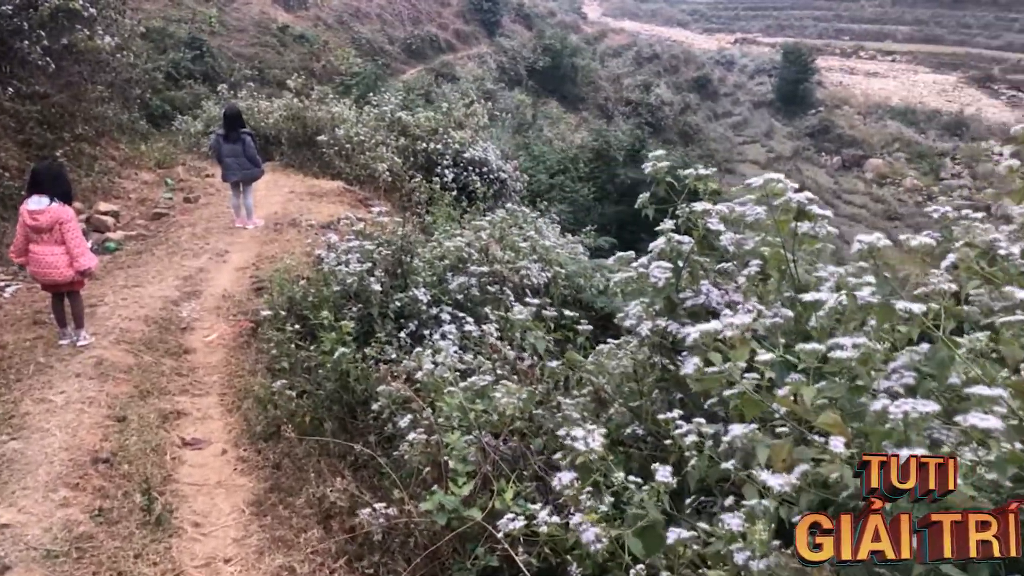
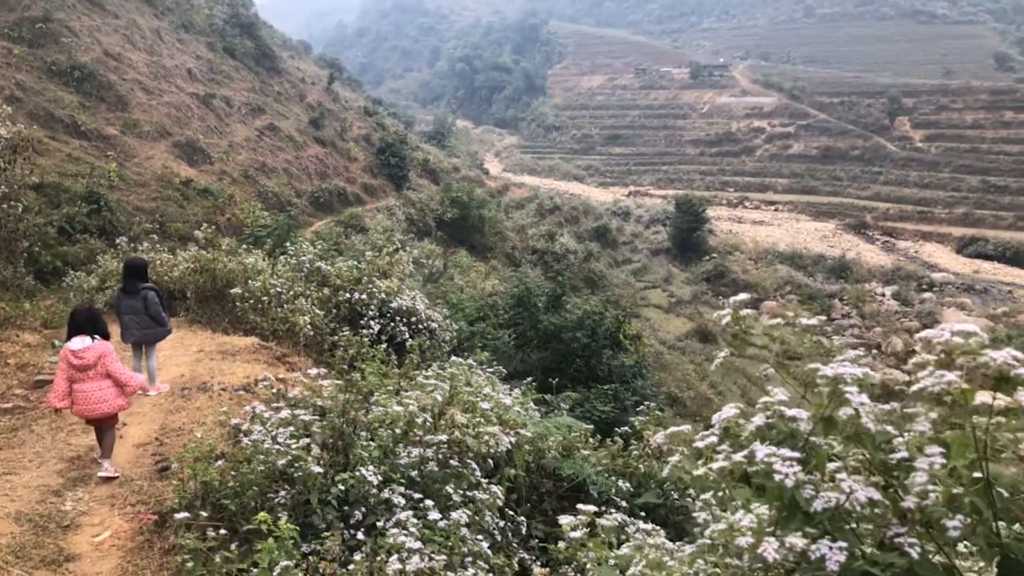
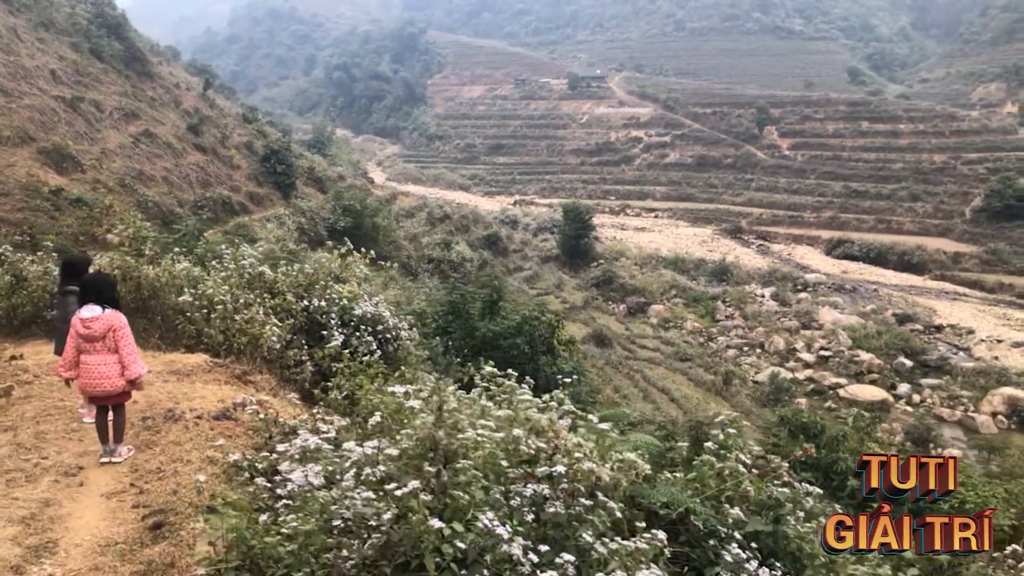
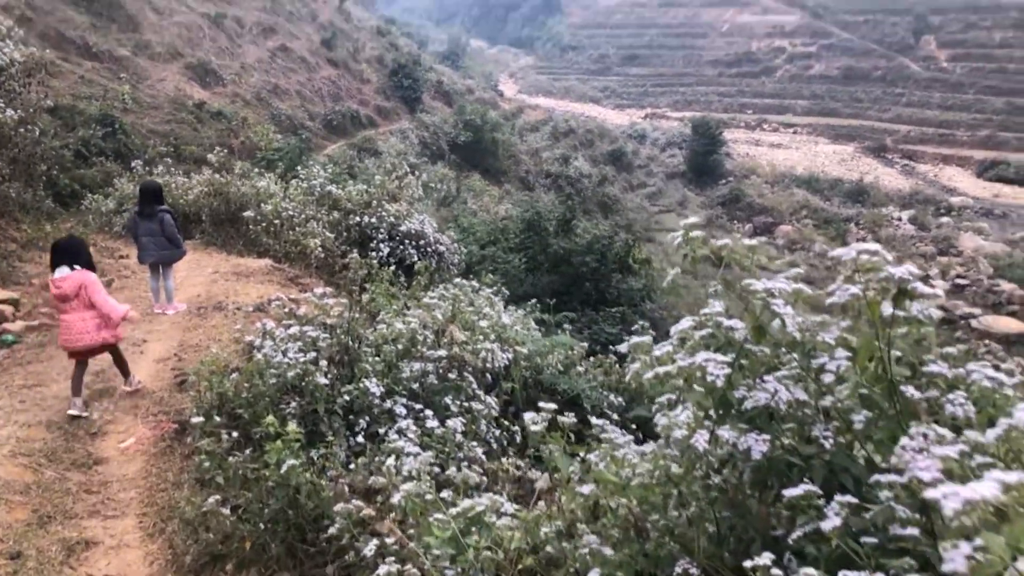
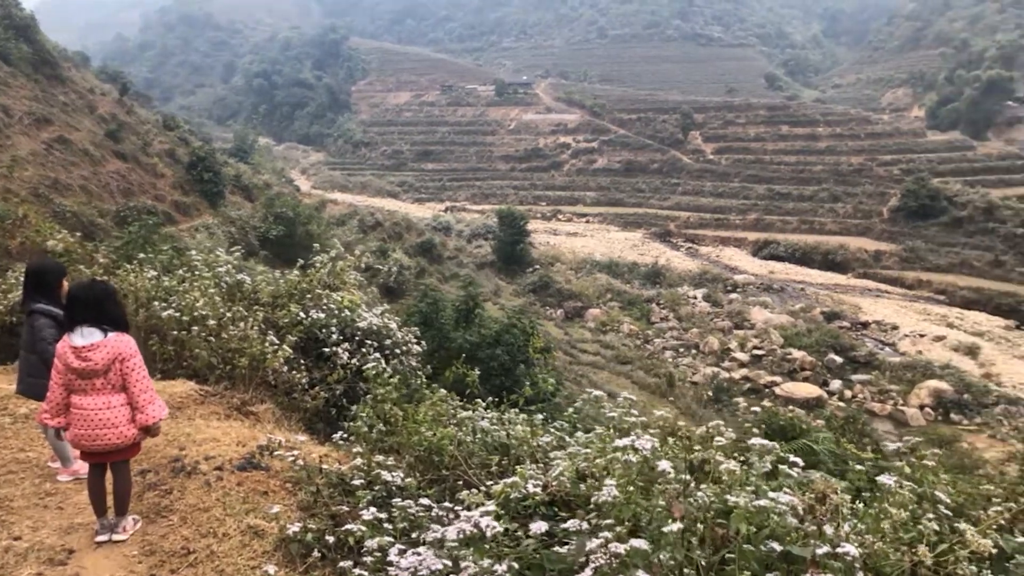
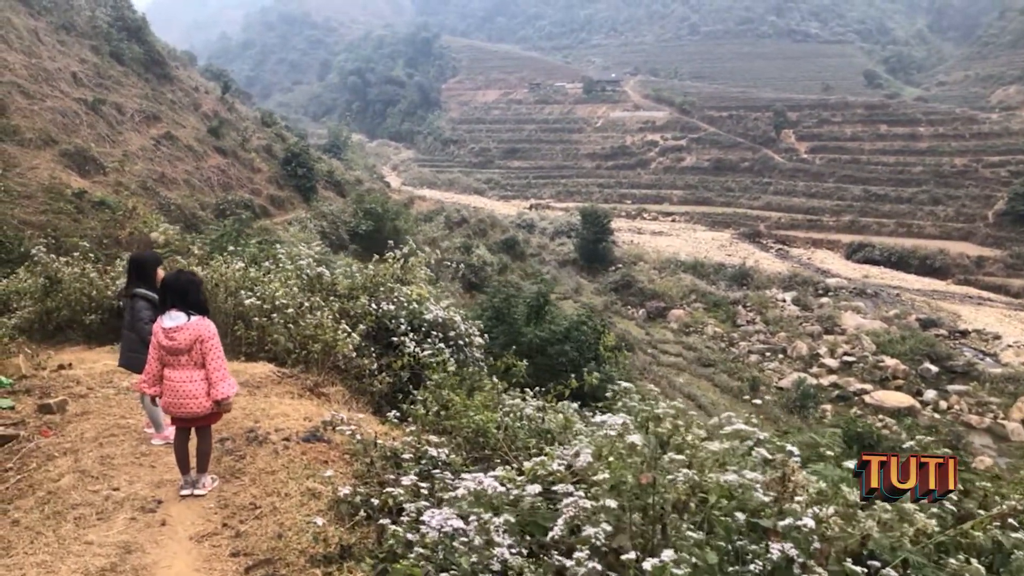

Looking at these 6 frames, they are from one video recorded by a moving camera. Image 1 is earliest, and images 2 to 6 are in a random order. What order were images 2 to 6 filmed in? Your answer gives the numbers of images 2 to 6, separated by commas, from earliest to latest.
4, 2, 3, 6, 5
